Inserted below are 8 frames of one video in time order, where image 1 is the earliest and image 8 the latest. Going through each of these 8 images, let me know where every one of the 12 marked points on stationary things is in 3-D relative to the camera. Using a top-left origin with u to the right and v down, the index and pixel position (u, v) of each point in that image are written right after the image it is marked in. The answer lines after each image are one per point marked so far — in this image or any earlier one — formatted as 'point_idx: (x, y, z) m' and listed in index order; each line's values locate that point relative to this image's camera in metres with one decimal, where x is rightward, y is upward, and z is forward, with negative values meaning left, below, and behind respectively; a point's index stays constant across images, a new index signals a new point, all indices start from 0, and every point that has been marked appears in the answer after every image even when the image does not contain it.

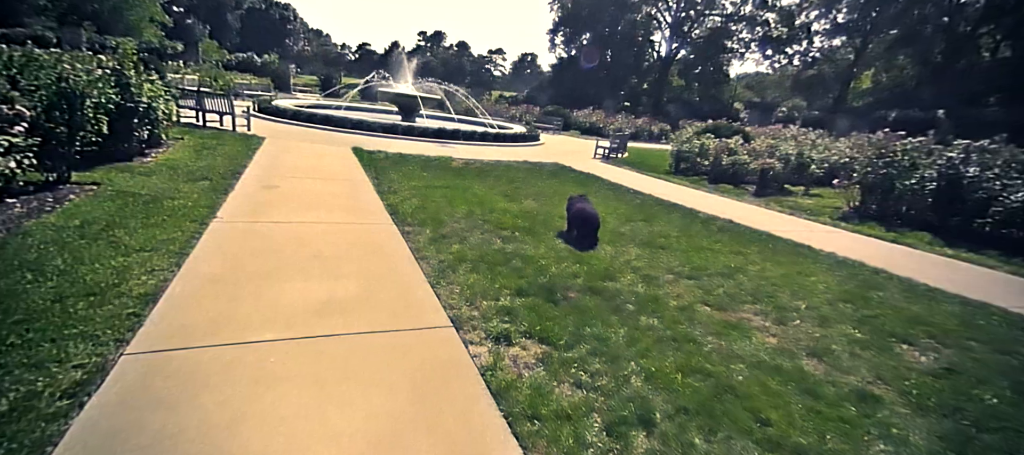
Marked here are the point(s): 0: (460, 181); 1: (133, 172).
0: (-1.0, +0.9, +9.3) m
1: (-5.5, +0.8, +6.7) m
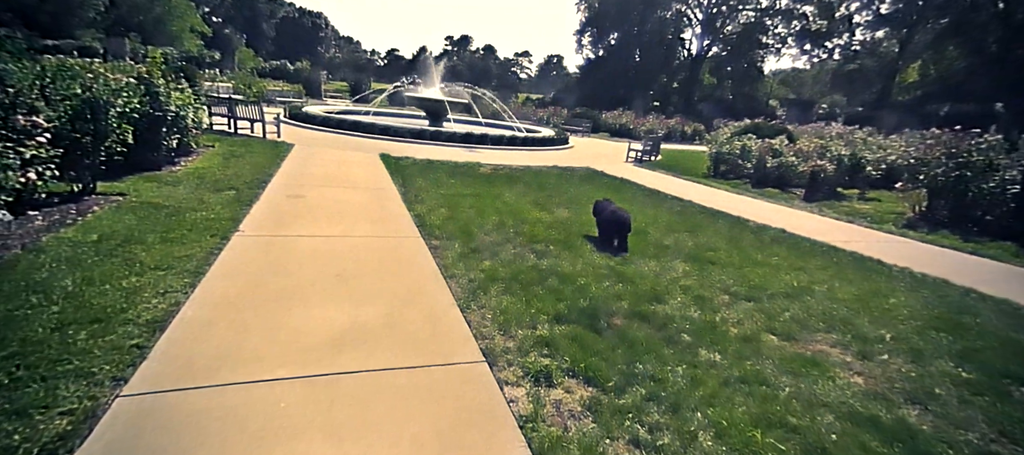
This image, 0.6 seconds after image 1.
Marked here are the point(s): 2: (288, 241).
0: (-0.4, +0.7, +9.0) m
1: (-5.1, +0.6, +6.6) m
2: (-2.4, -0.1, +4.9) m
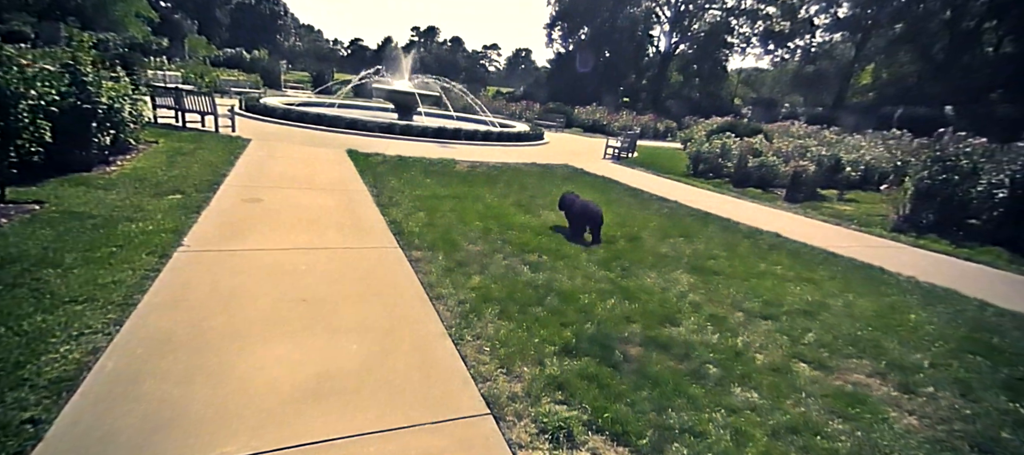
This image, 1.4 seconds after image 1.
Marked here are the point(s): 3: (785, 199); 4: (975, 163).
0: (-0.8, +0.7, +8.4) m
1: (-5.3, +0.5, +5.7) m
2: (-2.5, -0.3, +4.2) m
3: (+5.9, +0.6, +9.9) m
4: (+7.2, +1.0, +7.1) m
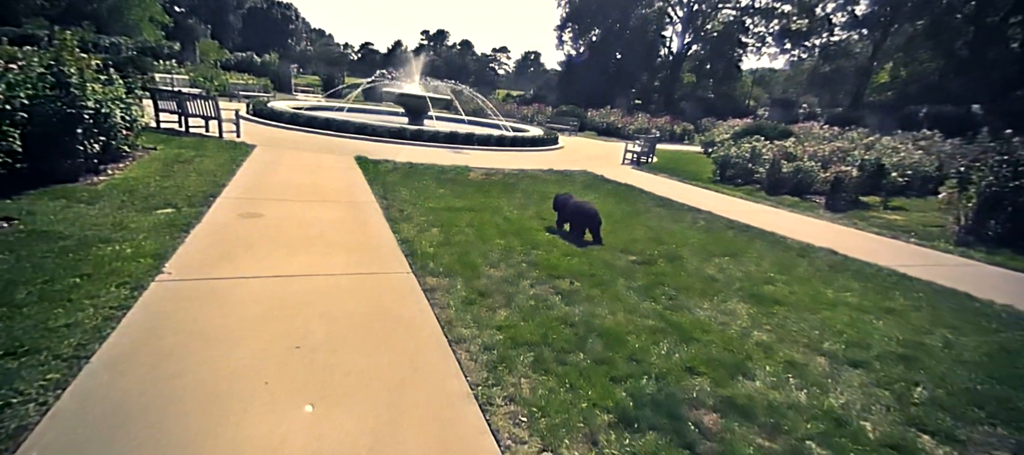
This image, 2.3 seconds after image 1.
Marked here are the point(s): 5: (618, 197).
0: (-0.5, +0.5, +7.8) m
1: (-5.0, +0.3, +5.2) m
2: (-2.2, -0.5, +3.6) m
3: (+6.3, +0.4, +9.1) m
4: (+7.5, +0.8, +6.4) m
5: (+2.1, +0.6, +9.0) m
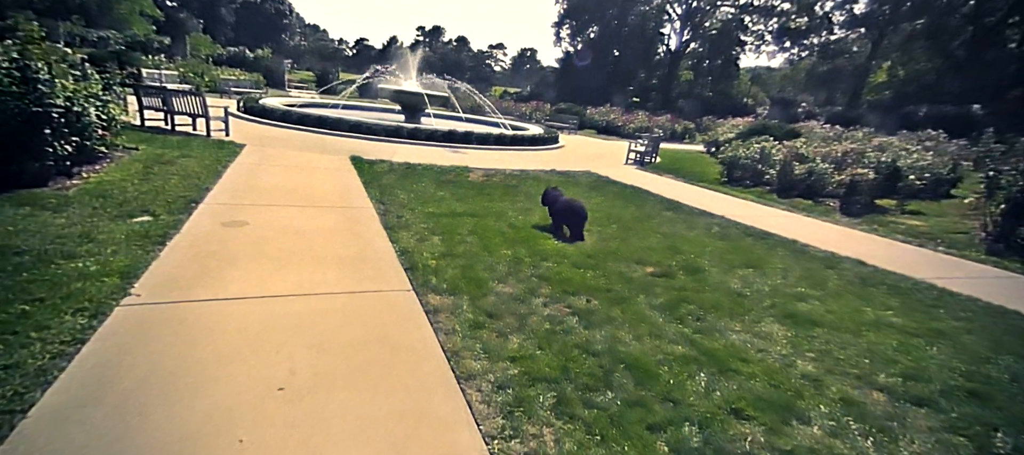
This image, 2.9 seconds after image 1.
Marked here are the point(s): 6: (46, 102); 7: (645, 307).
0: (-0.4, +0.4, +7.4) m
1: (-4.9, +0.2, +4.7) m
2: (-2.1, -0.6, +3.2) m
3: (+6.3, +0.3, +8.8) m
4: (+7.6, +0.7, +6.0) m
5: (+2.1, +0.5, +8.6) m
6: (-5.4, +1.5, +5.3) m
7: (+1.1, -0.7, +3.9) m
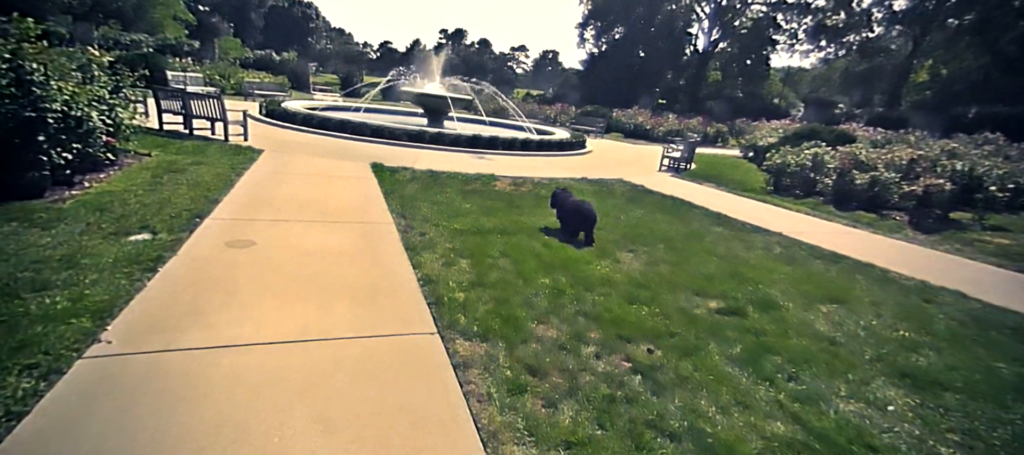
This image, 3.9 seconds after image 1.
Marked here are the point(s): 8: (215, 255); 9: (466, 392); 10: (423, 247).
0: (+0.1, +0.1, +6.7) m
1: (-4.5, 0.0, +4.3) m
2: (-1.8, -0.8, +2.6) m
3: (+6.8, 0.0, +7.8) m
4: (+8.0, +0.4, +5.0) m
5: (+2.7, +0.2, +7.8) m
6: (-5.0, +1.3, +4.9) m
7: (+1.5, -0.9, +3.2) m
8: (-2.7, -0.3, +4.2) m
9: (-0.3, -1.0, +2.6) m
10: (-1.0, -0.2, +5.1) m
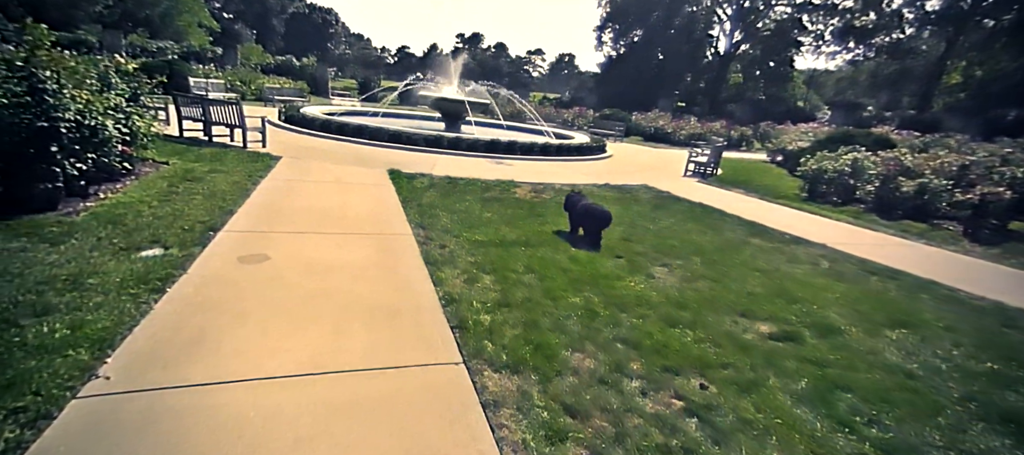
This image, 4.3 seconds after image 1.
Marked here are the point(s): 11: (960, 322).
0: (+0.4, 0.0, +6.4) m
1: (-4.3, -0.1, +4.1) m
2: (-1.6, -0.9, +2.4) m
3: (+7.2, -0.1, +7.2) m
4: (+8.3, +0.3, +4.4) m
5: (+3.0, +0.1, +7.4) m
6: (-4.8, +1.1, +4.8) m
7: (+1.7, -1.0, +2.8) m
8: (-2.5, -0.4, +4.0) m
9: (-0.1, -1.1, +2.3) m
10: (-0.7, -0.3, +4.9) m
11: (+4.0, -0.8, +4.0) m
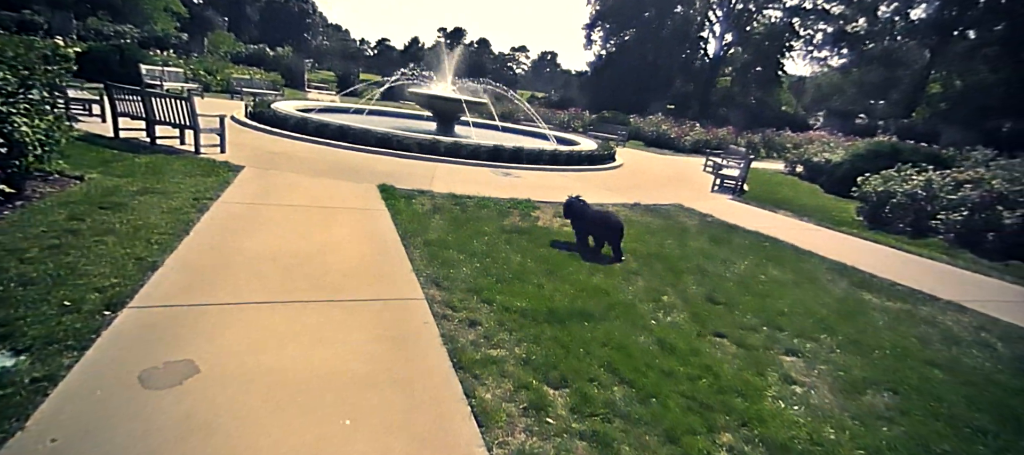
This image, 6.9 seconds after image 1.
0: (+0.9, -0.6, +4.7) m
1: (-3.7, -0.6, +2.2) m
2: (-1.0, -1.5, +0.6) m
3: (+7.6, -0.8, +5.8) m
4: (+8.9, -0.4, +3.1) m
5: (+3.5, -0.5, +5.8) m
6: (-4.2, +0.6, +2.8) m
7: (+2.3, -1.7, +1.2) m
8: (-1.9, -1.0, +2.1) m
9: (+0.6, -1.7, +0.6) m
10: (-0.2, -0.9, +3.1) m
11: (+4.5, -1.5, +2.5) m
